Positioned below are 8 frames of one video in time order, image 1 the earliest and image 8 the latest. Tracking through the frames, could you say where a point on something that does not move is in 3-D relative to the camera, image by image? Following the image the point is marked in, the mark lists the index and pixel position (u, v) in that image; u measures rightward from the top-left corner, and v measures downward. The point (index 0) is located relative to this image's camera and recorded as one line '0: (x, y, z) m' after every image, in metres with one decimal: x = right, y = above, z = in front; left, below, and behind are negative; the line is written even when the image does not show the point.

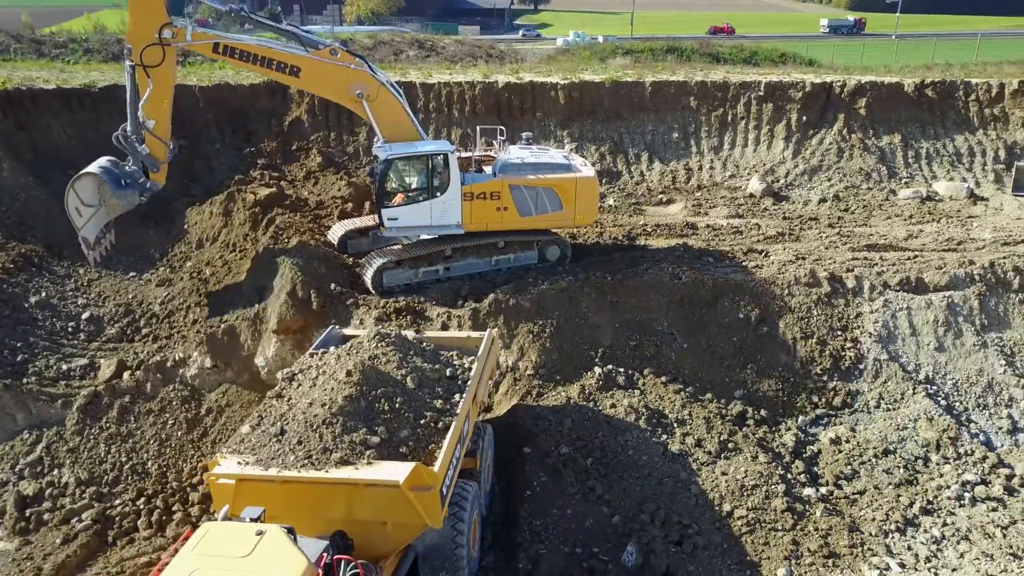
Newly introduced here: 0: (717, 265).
0: (+2.6, +0.3, +10.0) m
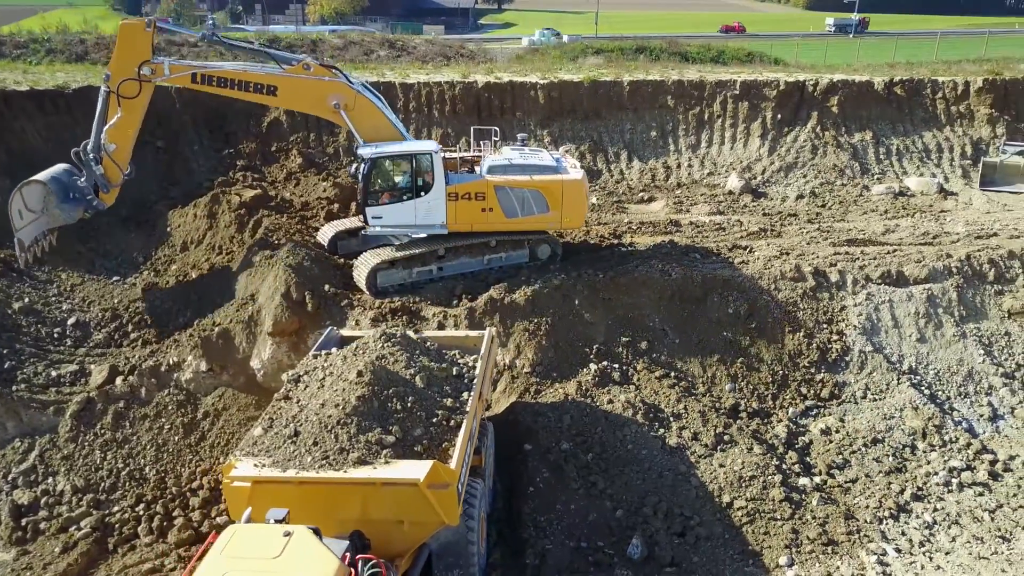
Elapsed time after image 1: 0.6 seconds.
0: (+2.4, +0.3, +10.2) m
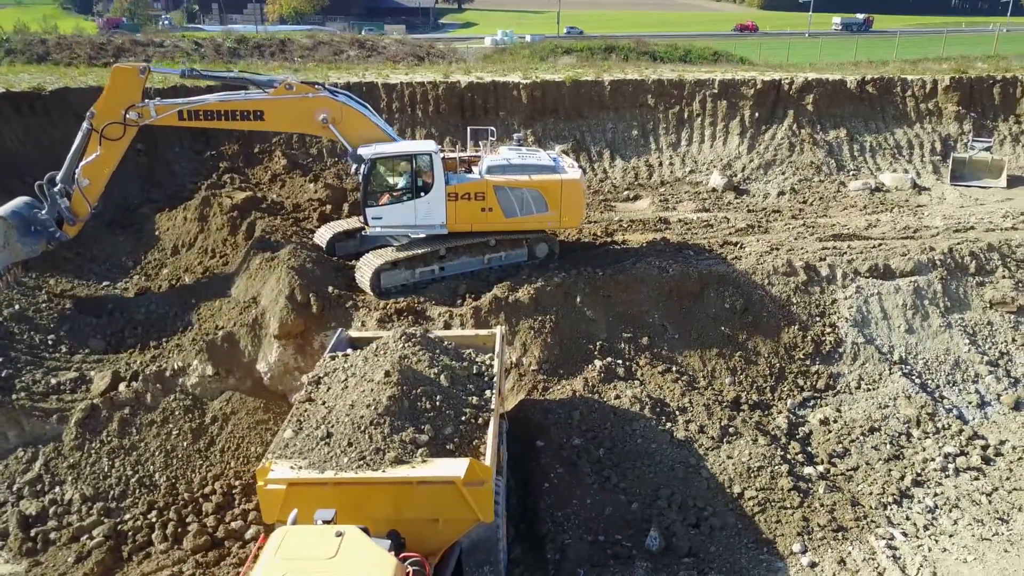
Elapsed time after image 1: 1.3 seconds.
0: (+2.4, +0.4, +10.4) m
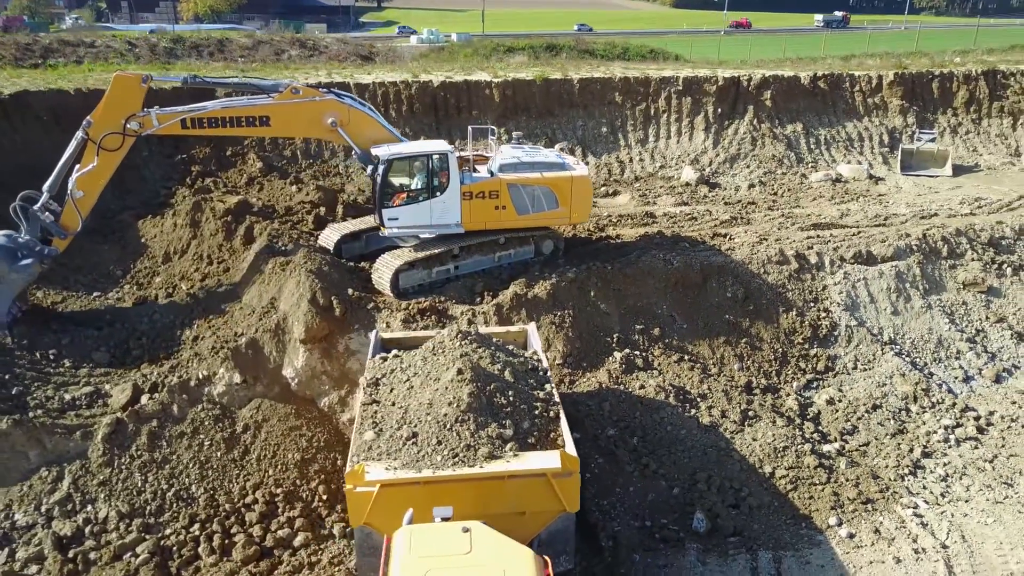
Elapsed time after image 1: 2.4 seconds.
0: (+2.4, +0.5, +10.7) m
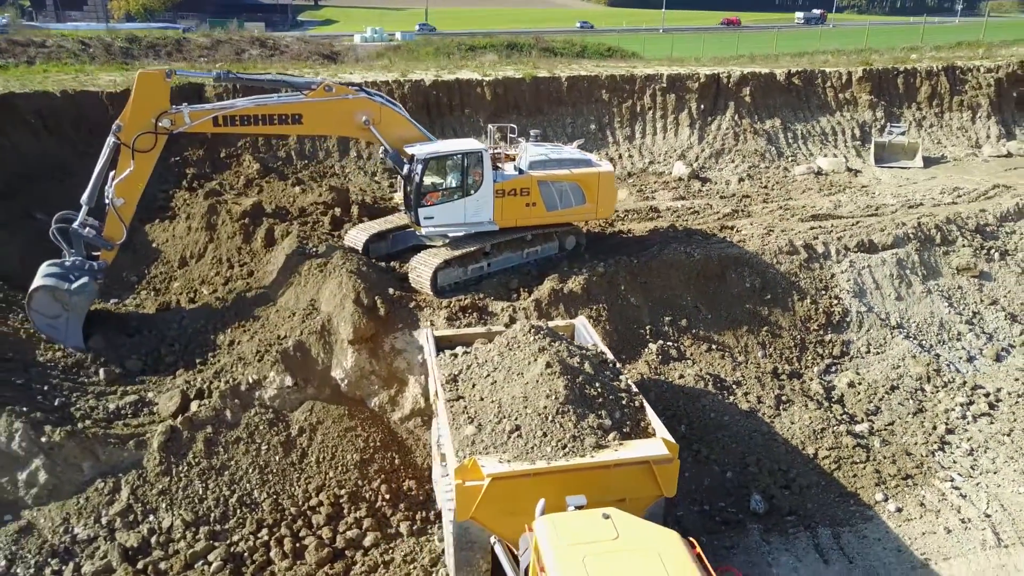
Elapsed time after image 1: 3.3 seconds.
0: (+2.7, +0.6, +11.0) m
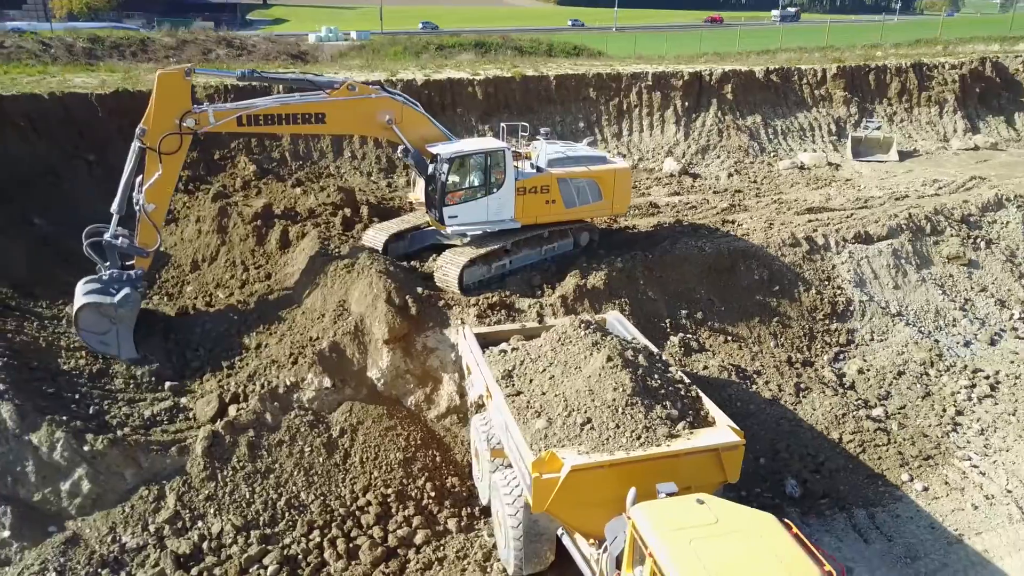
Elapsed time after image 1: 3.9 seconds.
0: (+2.8, +0.7, +11.3) m
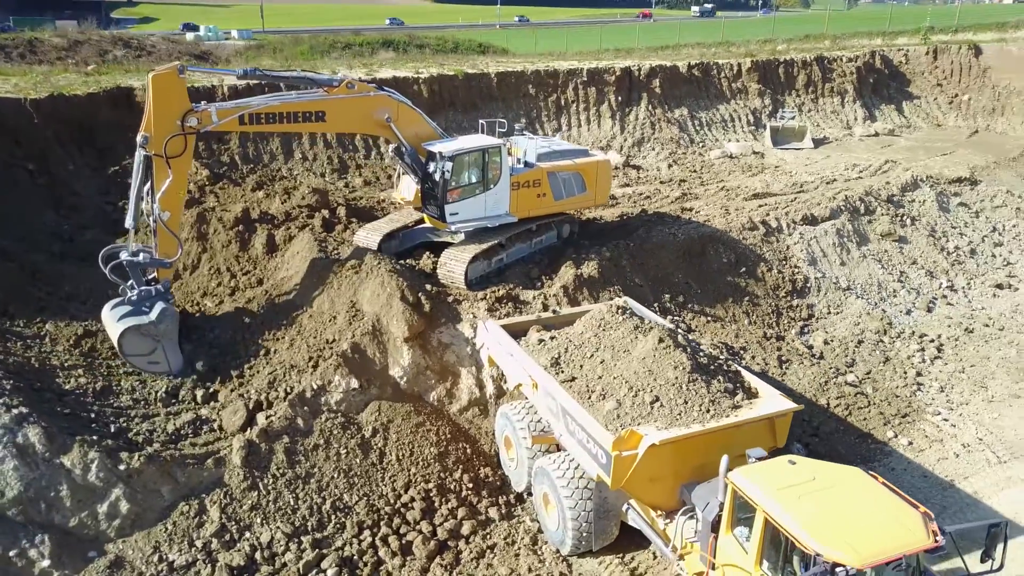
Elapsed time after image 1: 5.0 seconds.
0: (+2.5, +0.9, +11.9) m
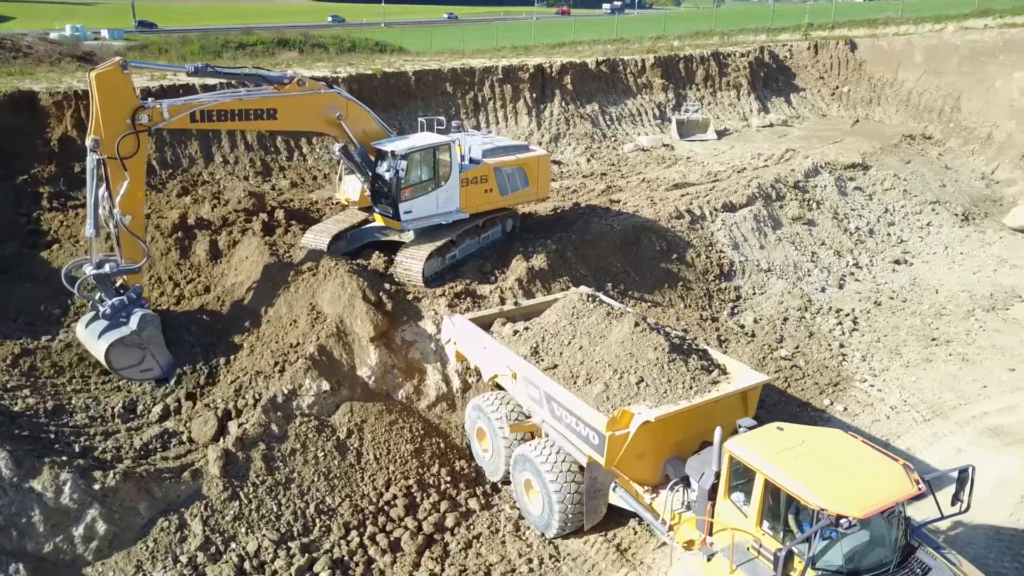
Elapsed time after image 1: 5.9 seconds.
0: (+1.5, +1.1, +12.3) m
